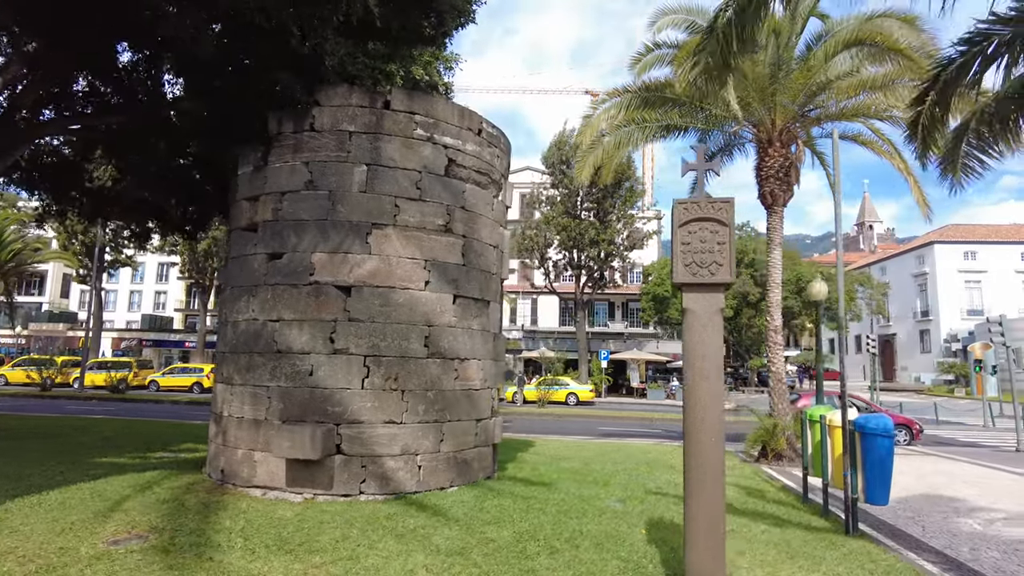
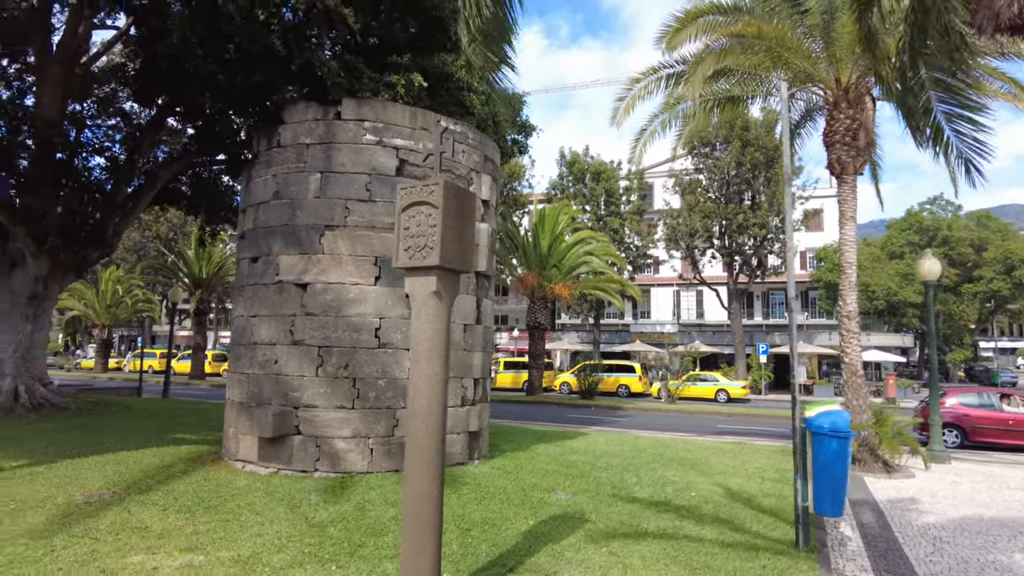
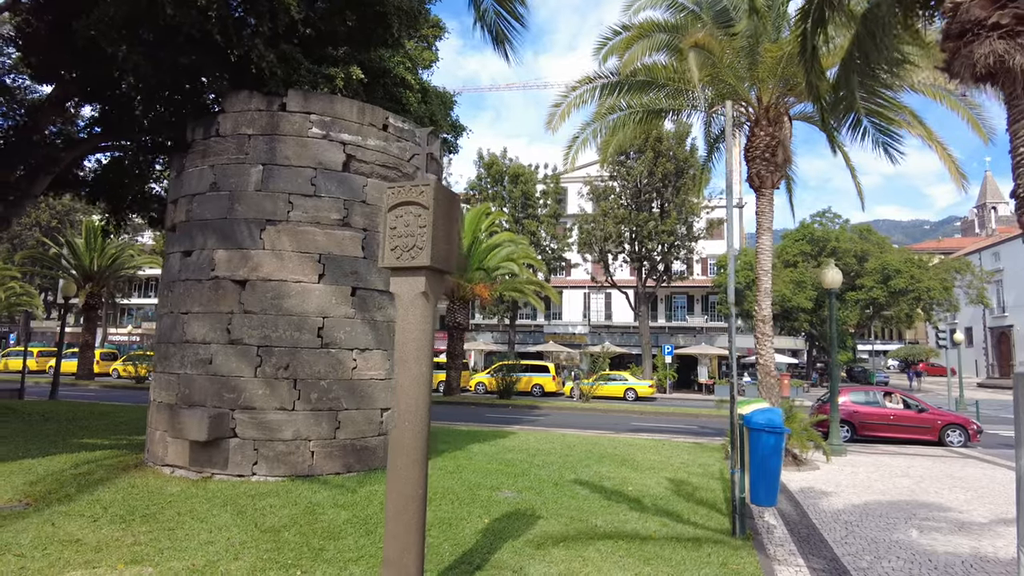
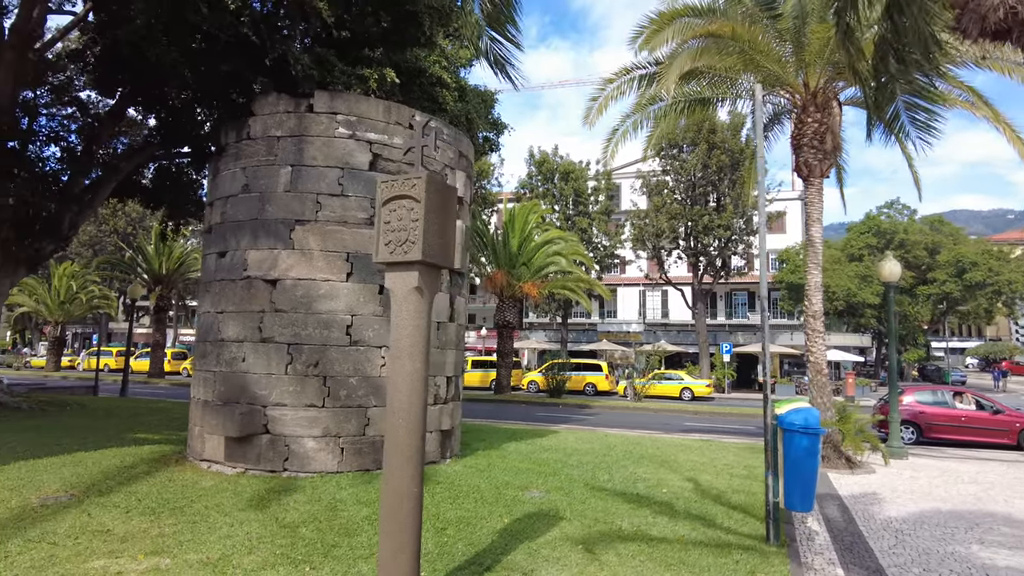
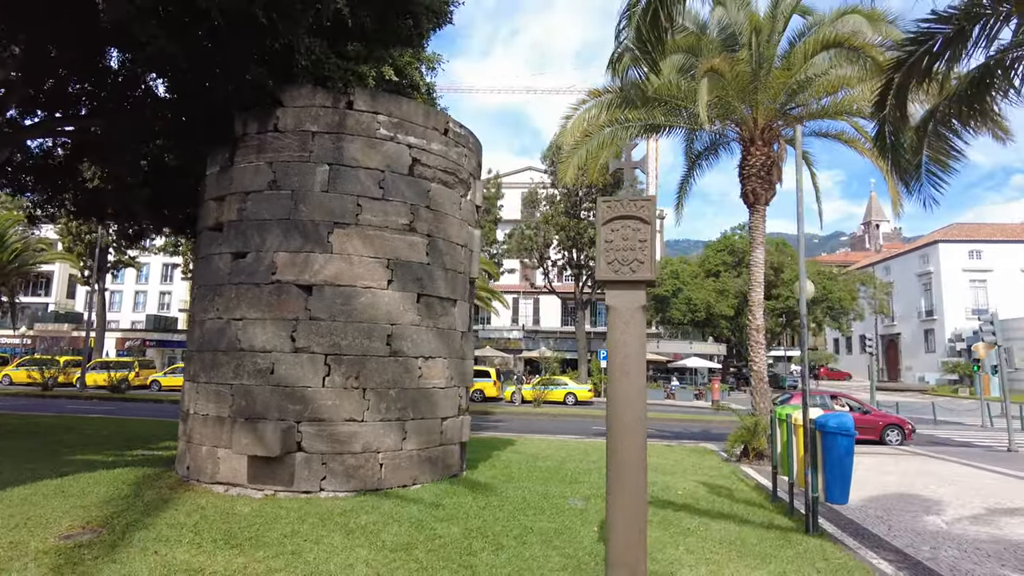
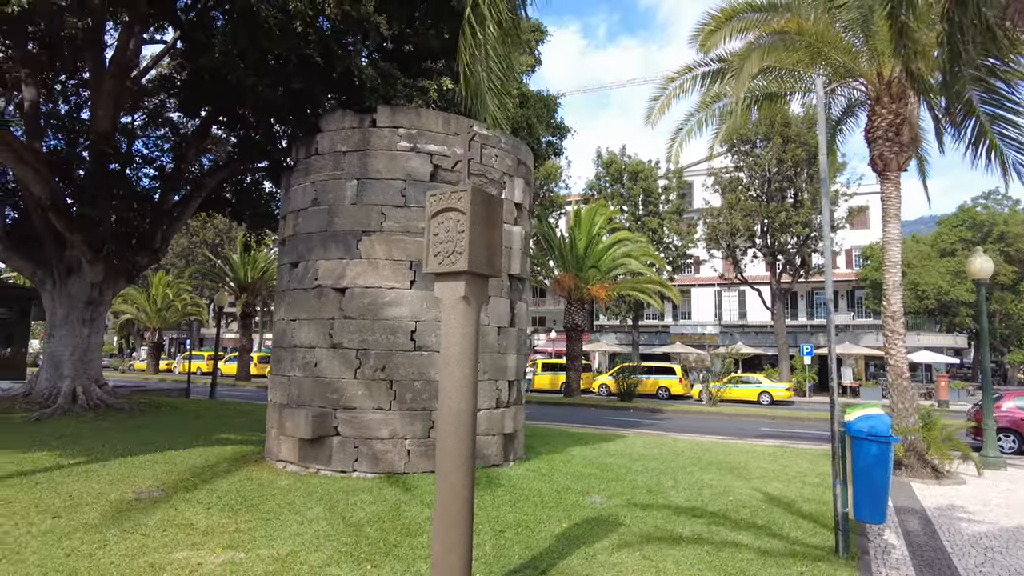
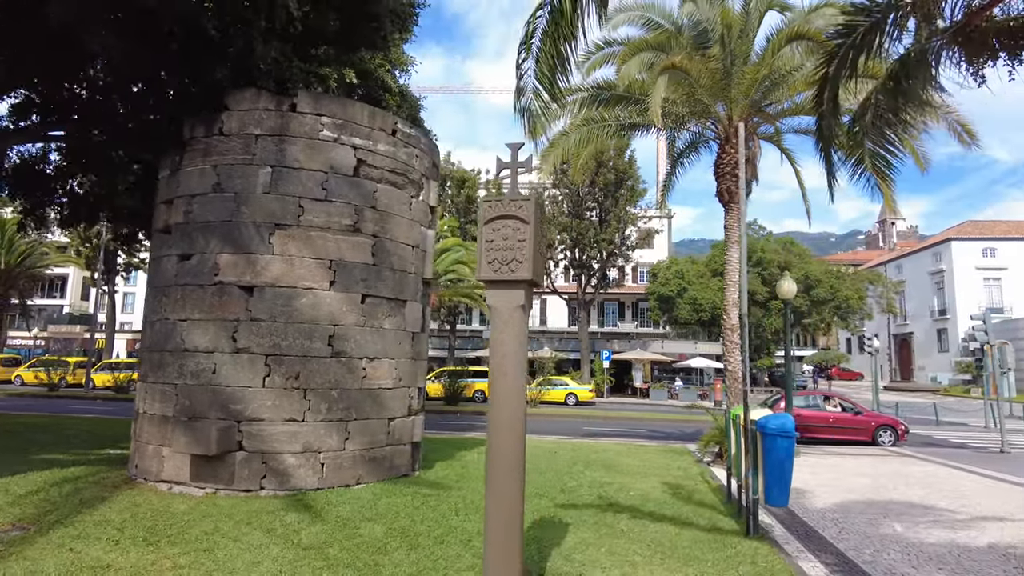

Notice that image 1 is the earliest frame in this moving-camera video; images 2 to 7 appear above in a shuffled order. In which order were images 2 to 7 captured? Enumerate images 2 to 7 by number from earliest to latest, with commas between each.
5, 7, 3, 4, 2, 6
